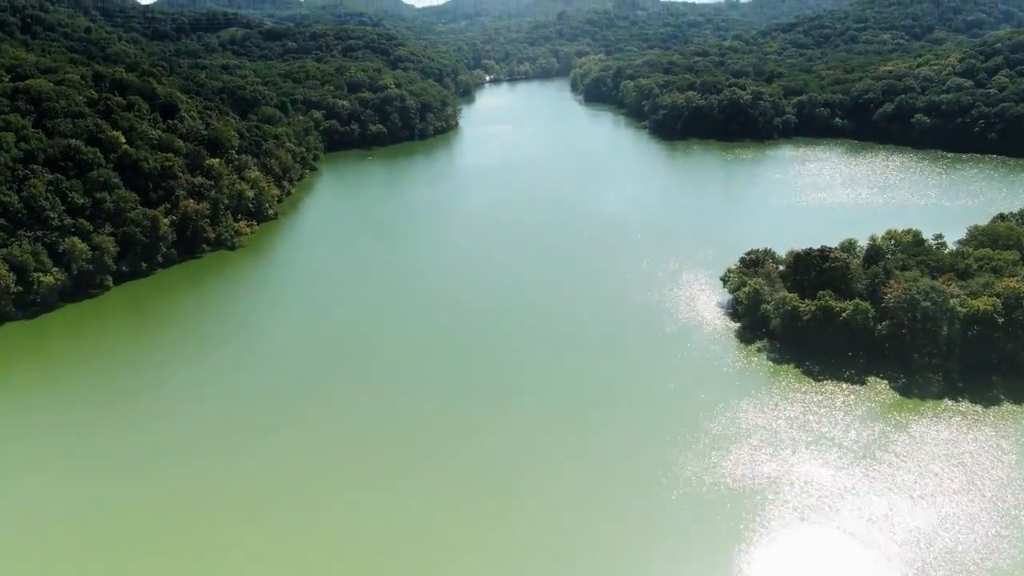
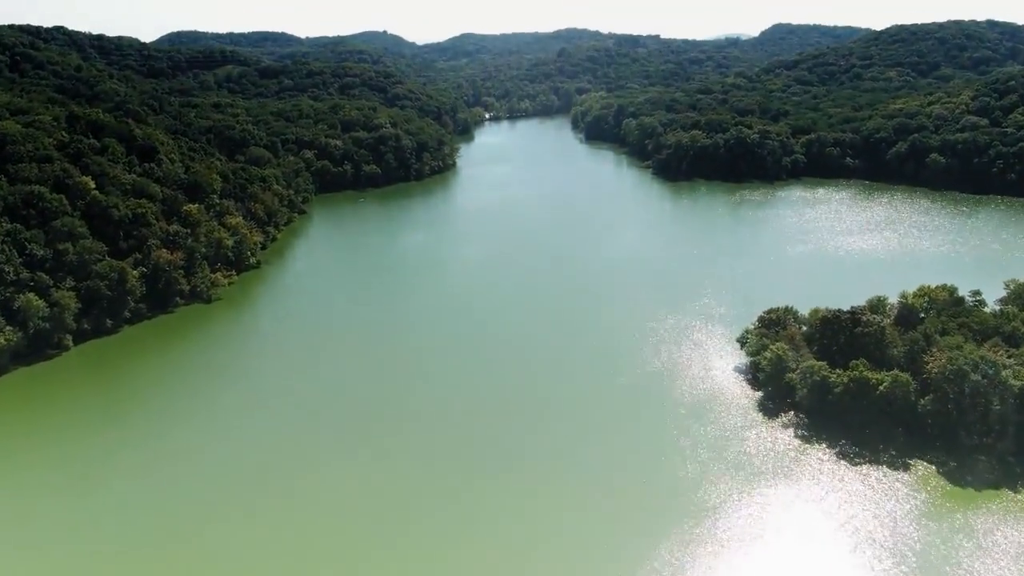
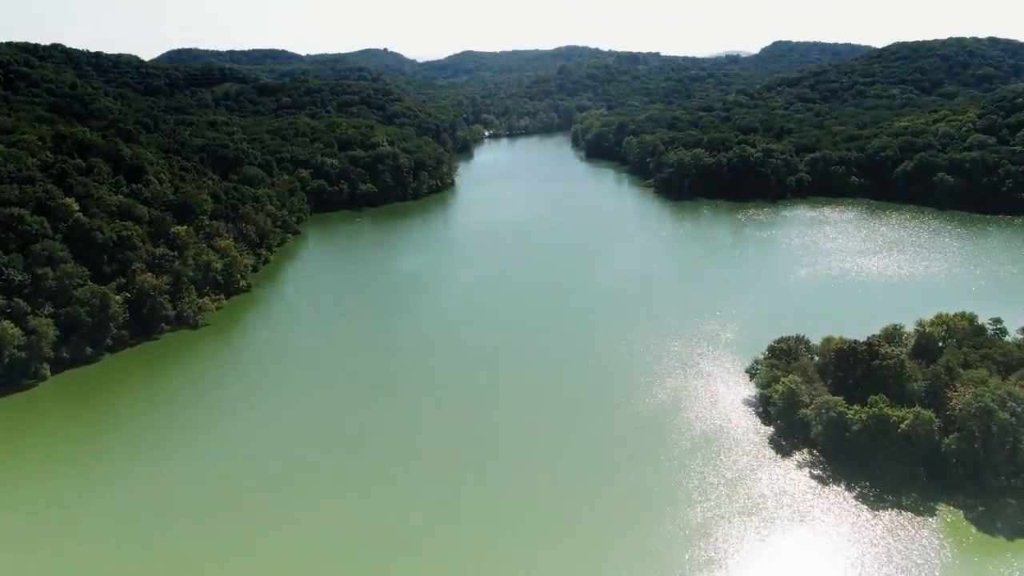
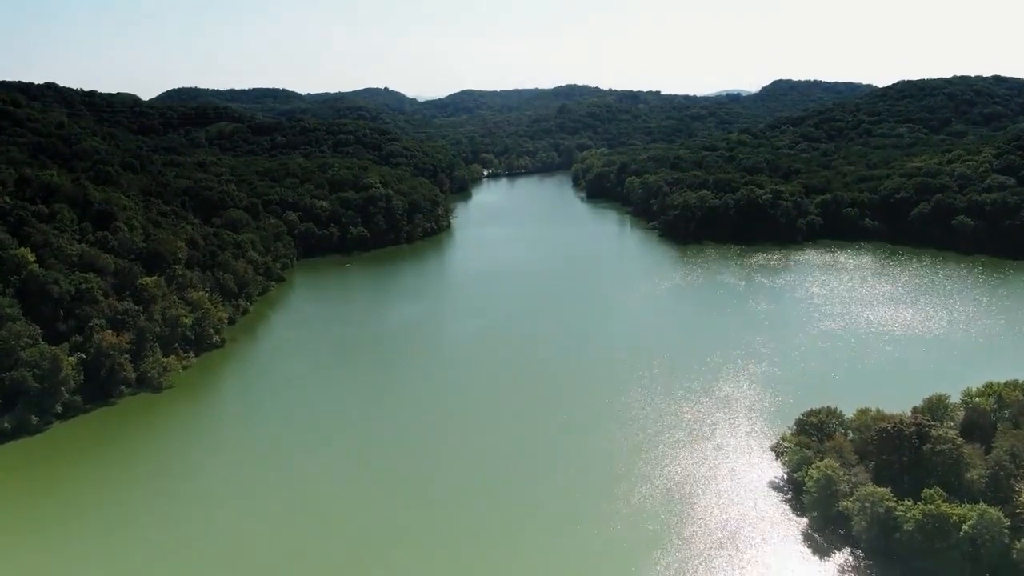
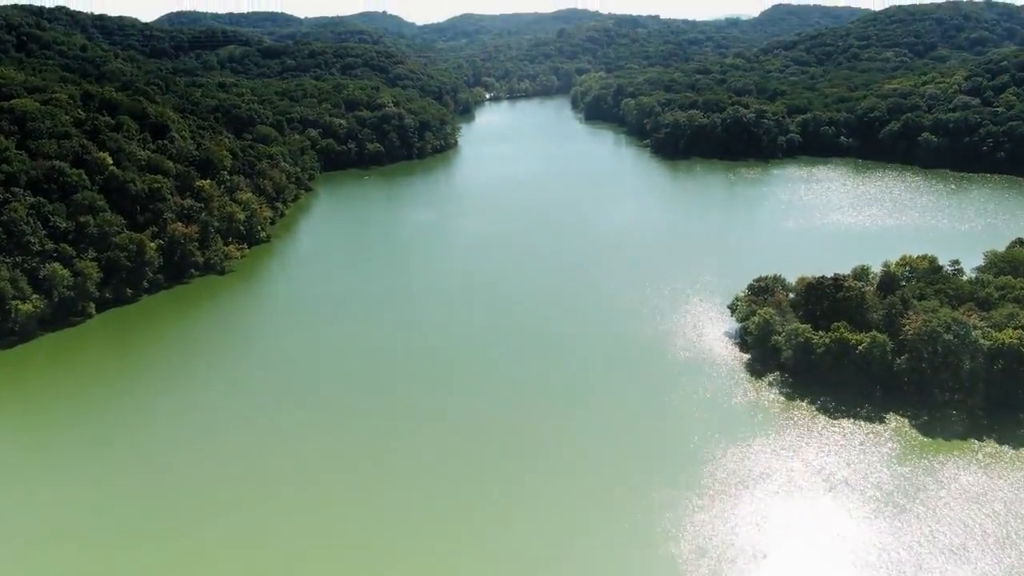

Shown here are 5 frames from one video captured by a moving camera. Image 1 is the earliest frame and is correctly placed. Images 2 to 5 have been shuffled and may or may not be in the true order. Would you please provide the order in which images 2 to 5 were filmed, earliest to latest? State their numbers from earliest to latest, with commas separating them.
5, 2, 3, 4
